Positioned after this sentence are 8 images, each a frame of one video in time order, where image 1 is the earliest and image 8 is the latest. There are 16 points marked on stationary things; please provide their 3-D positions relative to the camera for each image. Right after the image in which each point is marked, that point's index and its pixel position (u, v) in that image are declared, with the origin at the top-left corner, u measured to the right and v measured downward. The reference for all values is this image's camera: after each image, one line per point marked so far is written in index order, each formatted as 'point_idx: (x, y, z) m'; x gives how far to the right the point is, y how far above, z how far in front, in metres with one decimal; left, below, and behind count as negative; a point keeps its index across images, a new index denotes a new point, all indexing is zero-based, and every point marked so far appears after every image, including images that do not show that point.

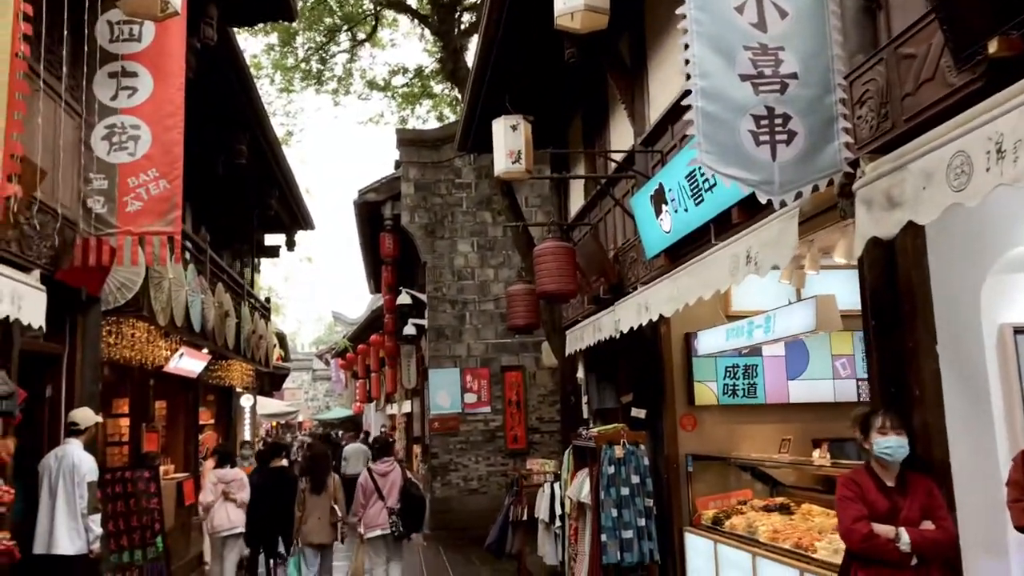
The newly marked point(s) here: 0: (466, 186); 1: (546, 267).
0: (-0.7, +1.7, +14.4) m
1: (+0.3, +0.2, +7.4) m
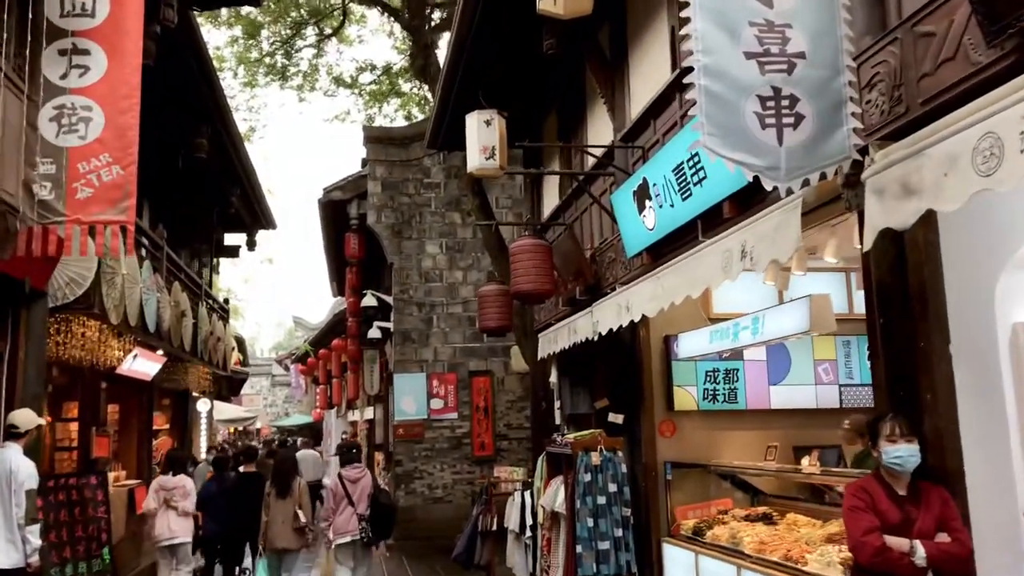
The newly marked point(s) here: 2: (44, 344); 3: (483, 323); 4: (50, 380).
0: (-1.2, +1.6, +14.1) m
1: (+0.1, +0.2, +7.1) m
2: (-3.5, -0.4, +6.6) m
3: (-0.3, -0.3, +8.9) m
4: (-5.5, -1.1, +10.6) m
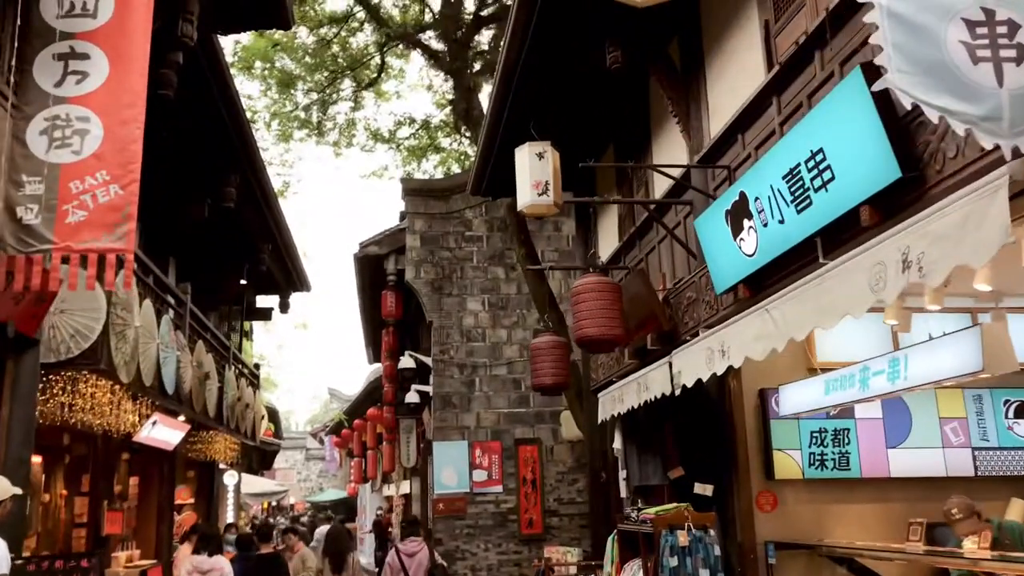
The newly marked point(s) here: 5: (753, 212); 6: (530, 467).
0: (-0.5, +0.7, +13.2) m
1: (+0.5, -0.1, +6.1) m
2: (-3.1, -0.7, +5.7) m
3: (+0.2, -0.8, +7.8) m
4: (-4.9, -1.7, +9.7) m
5: (+1.3, +0.4, +4.8) m
6: (+0.3, -2.5, +12.4) m
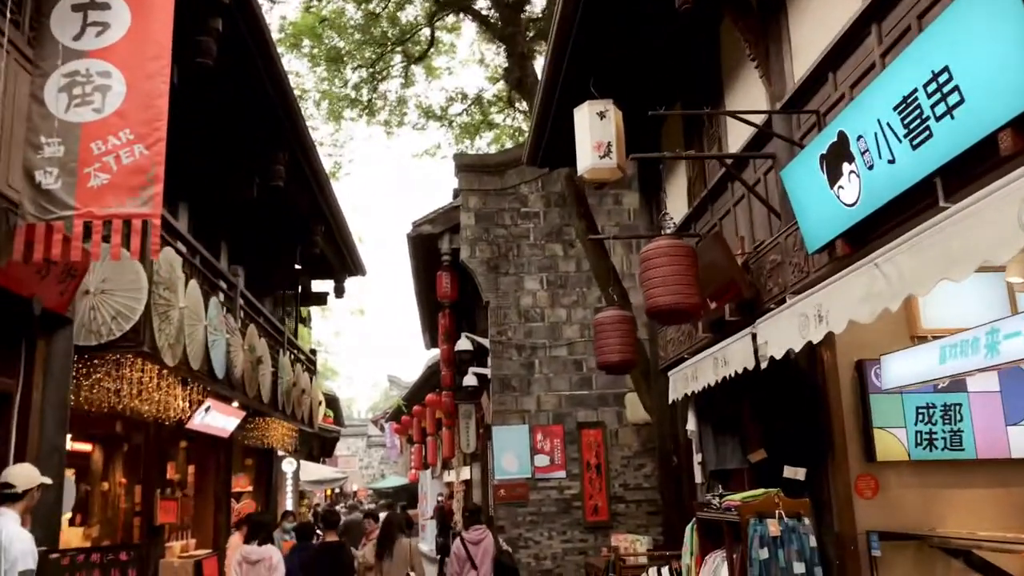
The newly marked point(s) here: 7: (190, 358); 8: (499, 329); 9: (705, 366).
0: (+0.3, +1.0, +12.7) m
1: (+0.9, +0.1, +5.5) m
2: (-2.7, -0.6, +5.4) m
3: (+0.7, -0.6, +7.3) m
4: (-4.2, -1.6, +9.5) m
5: (+1.6, +0.6, +4.2) m
6: (+1.1, -2.2, +11.9) m
7: (-2.9, -0.6, +7.9) m
8: (-0.2, -0.6, +12.3) m
9: (+1.4, -0.6, +6.6) m
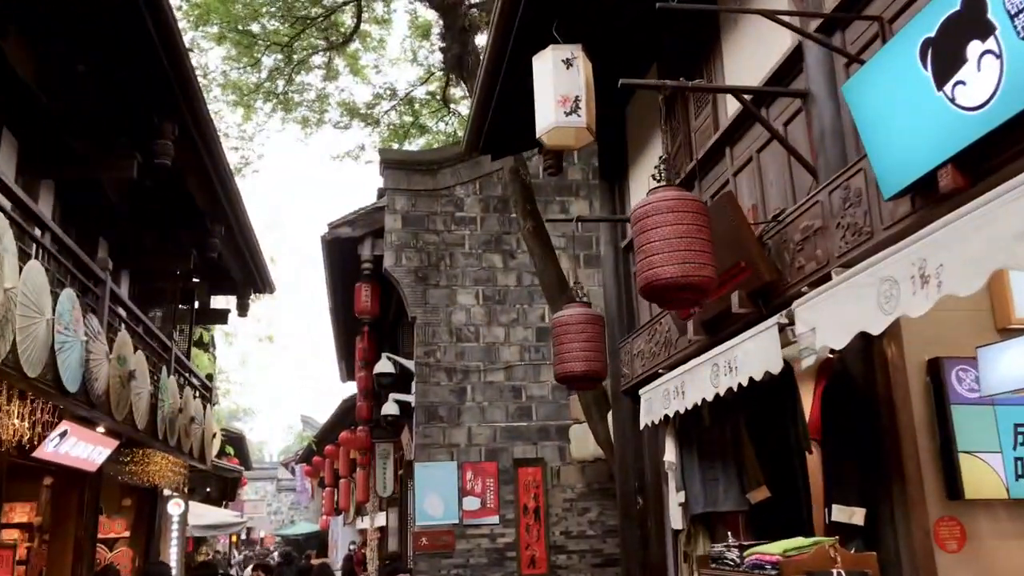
0: (-0.5, +0.8, +11.2) m
1: (+0.7, +0.2, +4.0) m
2: (-2.9, -0.3, +3.5) m
3: (+0.3, -0.5, +5.7) m
4: (-4.8, -1.5, +7.4) m
5: (+1.5, +0.8, +2.8) m
6: (+0.2, -2.4, +10.3) m
7: (-3.3, -0.5, +6.1) m
8: (-1.0, -0.7, +10.7) m
9: (+1.1, -0.5, +5.1) m
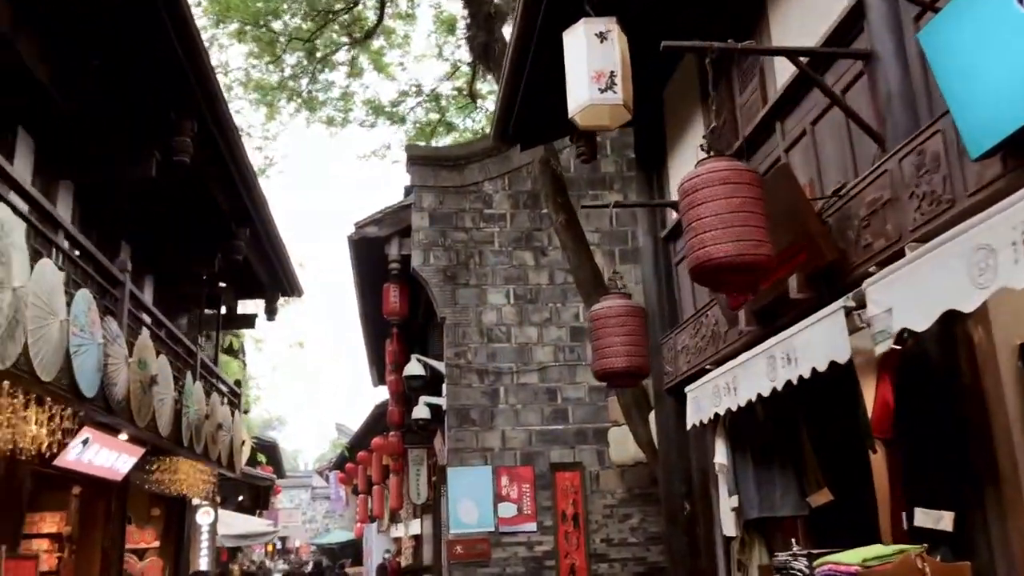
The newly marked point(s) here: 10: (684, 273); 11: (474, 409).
0: (-0.2, +0.8, +10.8) m
1: (+0.8, +0.3, +3.6) m
2: (-2.8, -0.3, +3.3) m
3: (+0.5, -0.4, +5.3) m
4: (-4.5, -1.5, +7.2) m
5: (+1.6, +0.9, +2.3) m
6: (+0.6, -2.3, +9.8) m
7: (-3.1, -0.5, +5.8) m
8: (-0.6, -0.7, +10.3) m
9: (+1.3, -0.4, +4.7) m
10: (+1.3, +0.1, +6.8) m
11: (-0.4, -1.4, +10.1) m
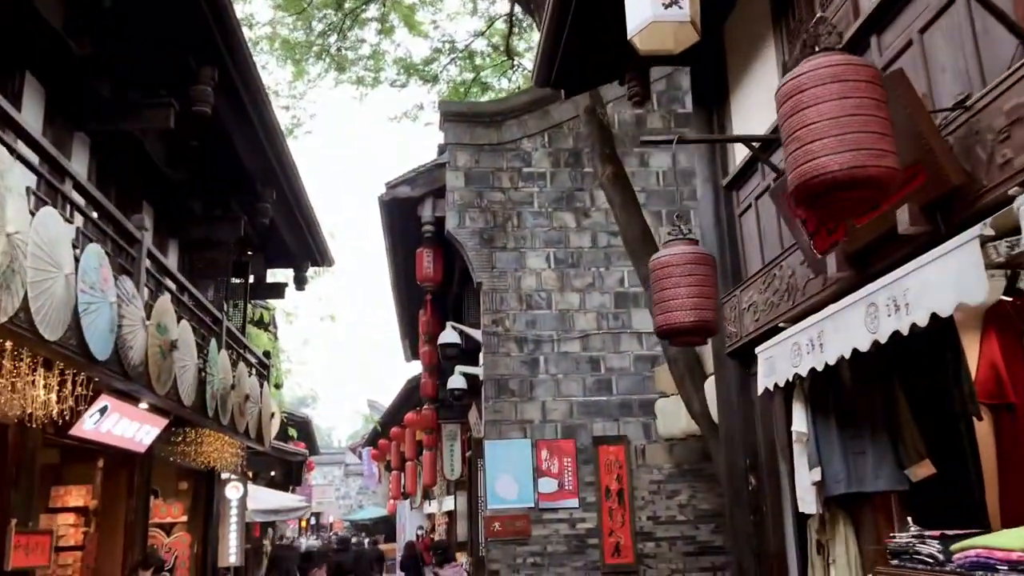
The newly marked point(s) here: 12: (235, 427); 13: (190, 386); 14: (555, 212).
0: (+0.3, +1.2, +10.2) m
1: (+1.0, +0.6, +3.0) m
2: (-2.6, -0.1, +2.7) m
3: (+0.8, -0.2, +4.7) m
4: (-4.2, -1.2, +6.8) m
5: (+1.7, +1.1, +1.6) m
6: (+1.1, -1.9, +9.2) m
7: (-2.8, -0.2, +5.3) m
8: (-0.2, -0.3, +9.7) m
9: (+1.5, -0.2, +4.1) m
10: (+1.6, +0.4, +6.1) m
11: (0.0, -1.0, +9.5) m
12: (-3.2, -1.6, +10.4) m
13: (-3.1, -0.9, +8.4) m
14: (+0.5, +0.8, +10.1) m
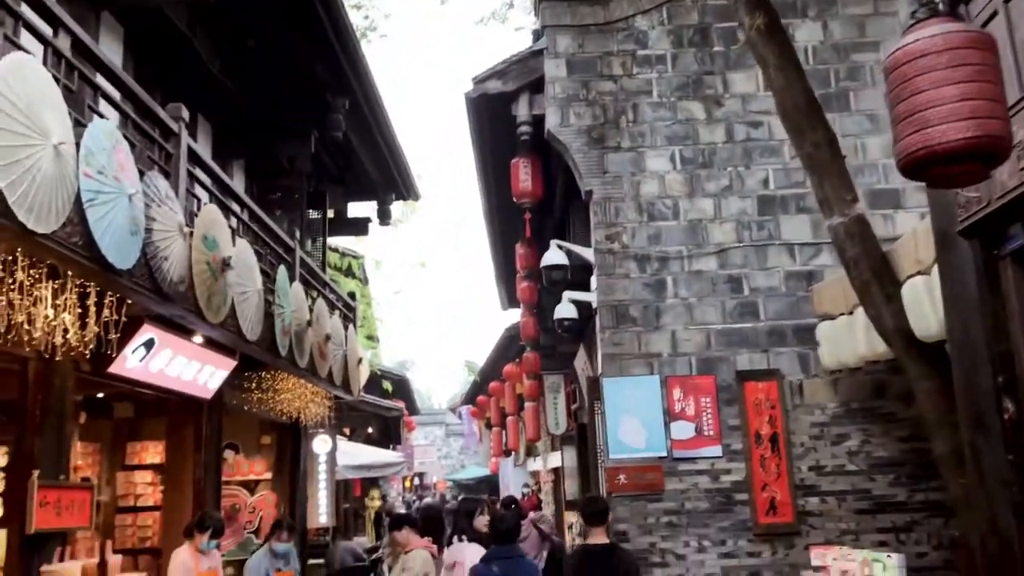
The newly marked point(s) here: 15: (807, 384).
0: (+1.4, +2.1, +8.4) m
1: (+1.3, +1.1, +1.2) m
2: (-2.2, +0.4, +1.4) m
3: (+1.4, +0.5, +3.0) m
4: (-3.4, -0.6, +5.6) m
5: (+1.9, +1.7, -0.2) m
6: (+2.1, -1.1, +7.5) m
7: (-2.2, +0.3, +3.9) m
8: (+0.9, +0.5, +8.0) m
9: (+2.0, +0.5, +2.3) m
10: (+2.3, +1.2, +4.2) m
11: (+1.1, -0.1, +7.9) m
12: (-2.0, -0.8, +9.1) m
13: (-2.1, -0.2, +7.1) m
14: (+1.6, +1.7, +8.3) m
15: (+2.5, -0.8, +7.7) m
